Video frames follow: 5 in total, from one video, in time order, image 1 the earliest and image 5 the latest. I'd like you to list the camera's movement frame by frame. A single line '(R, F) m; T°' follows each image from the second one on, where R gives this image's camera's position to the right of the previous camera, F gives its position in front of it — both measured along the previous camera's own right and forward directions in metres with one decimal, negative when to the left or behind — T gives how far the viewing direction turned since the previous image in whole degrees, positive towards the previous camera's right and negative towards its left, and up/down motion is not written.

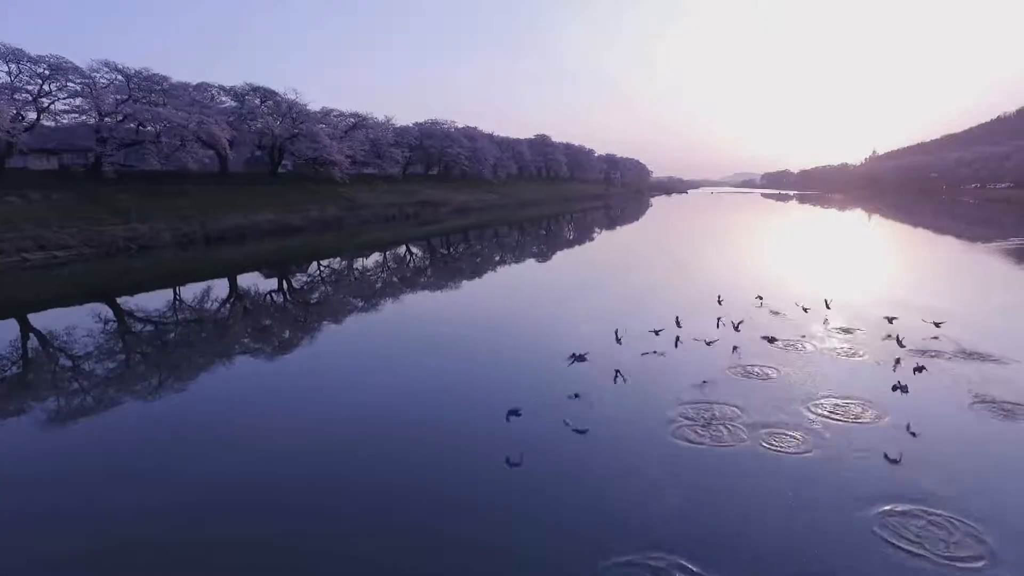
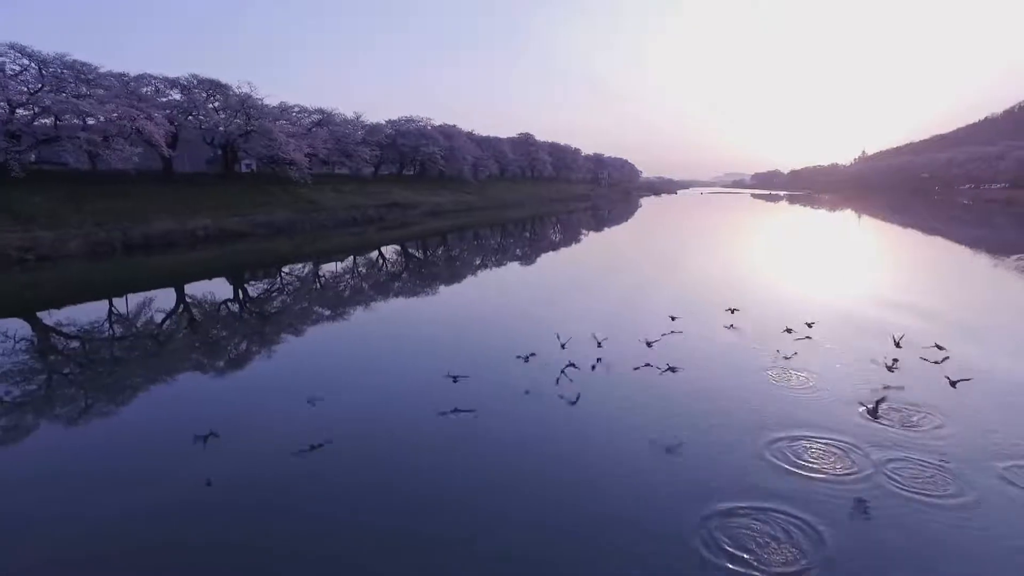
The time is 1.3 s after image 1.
(+0.3, +0.7) m; +1°
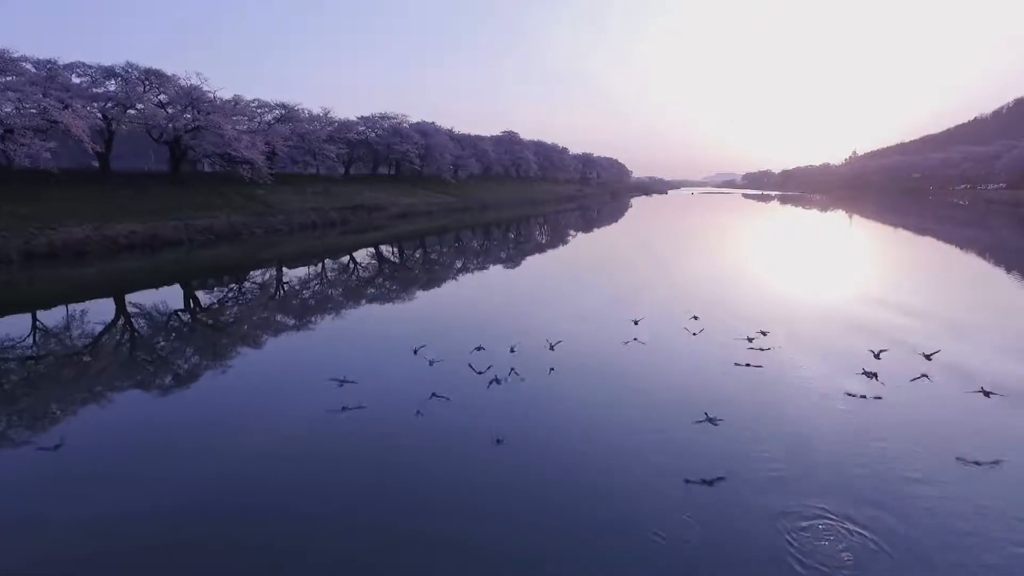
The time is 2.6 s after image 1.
(+0.3, +0.7) m; +1°
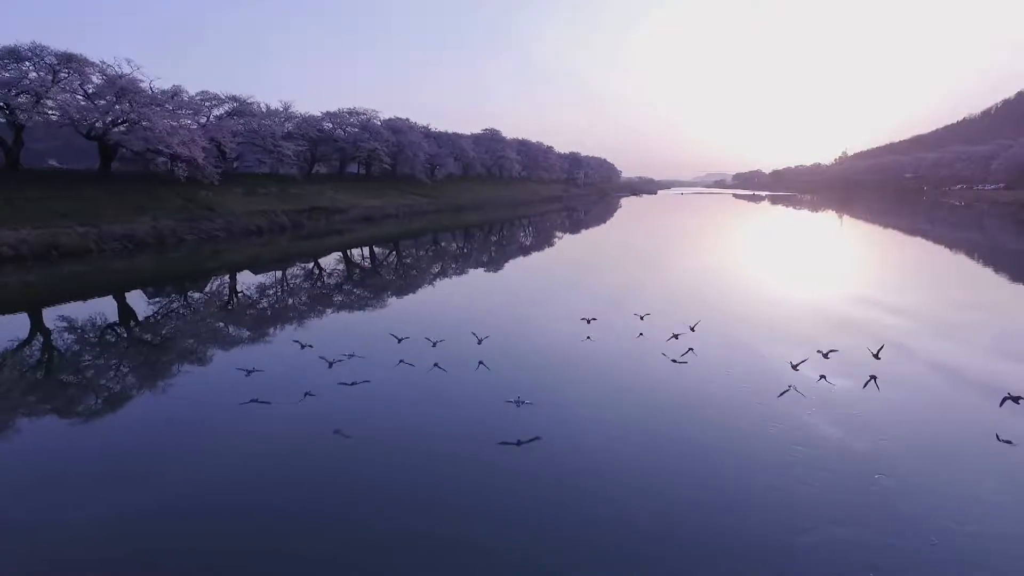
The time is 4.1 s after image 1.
(+0.3, +0.8) m; +1°
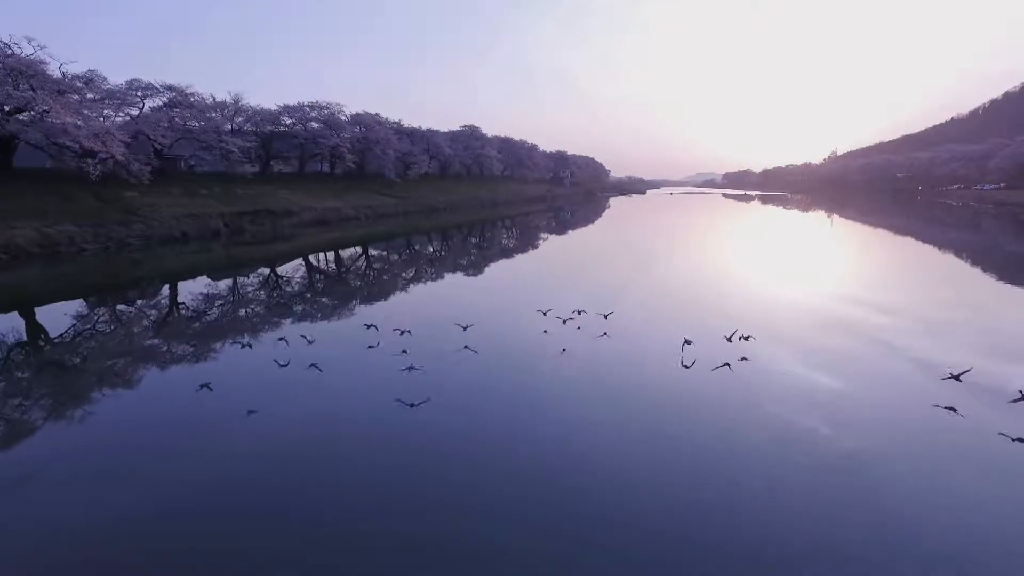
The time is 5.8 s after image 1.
(+0.3, +1.0) m; +1°
